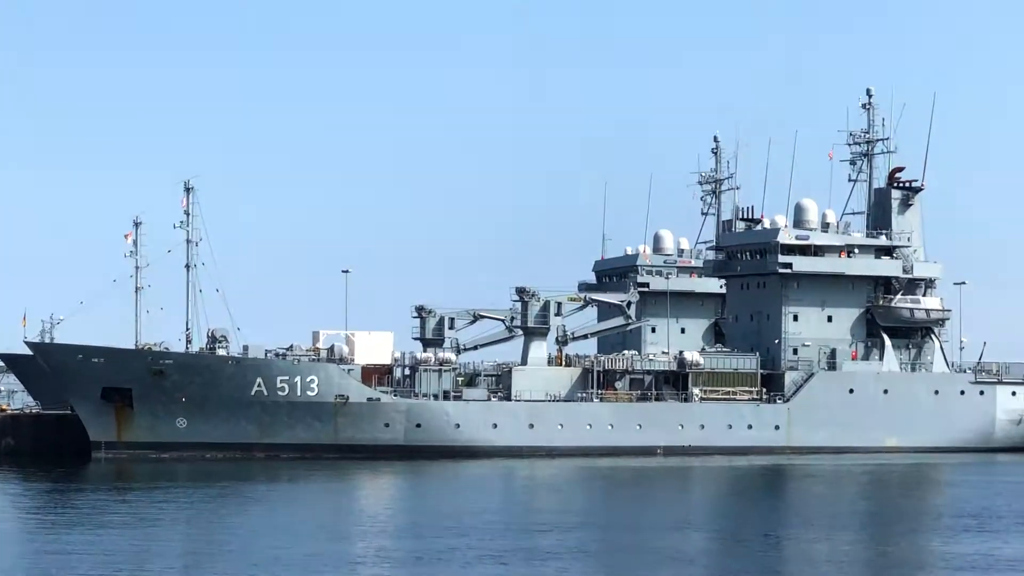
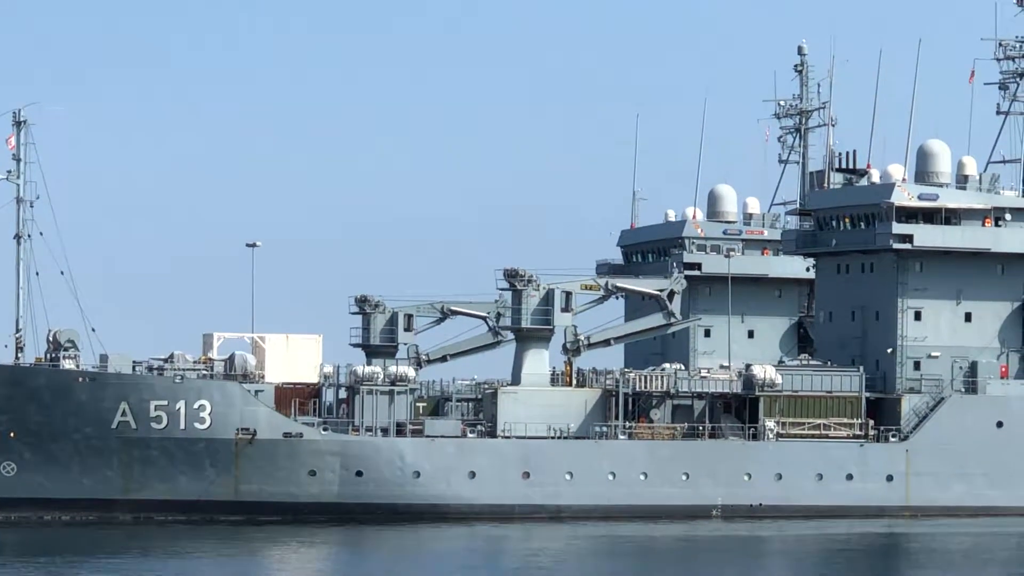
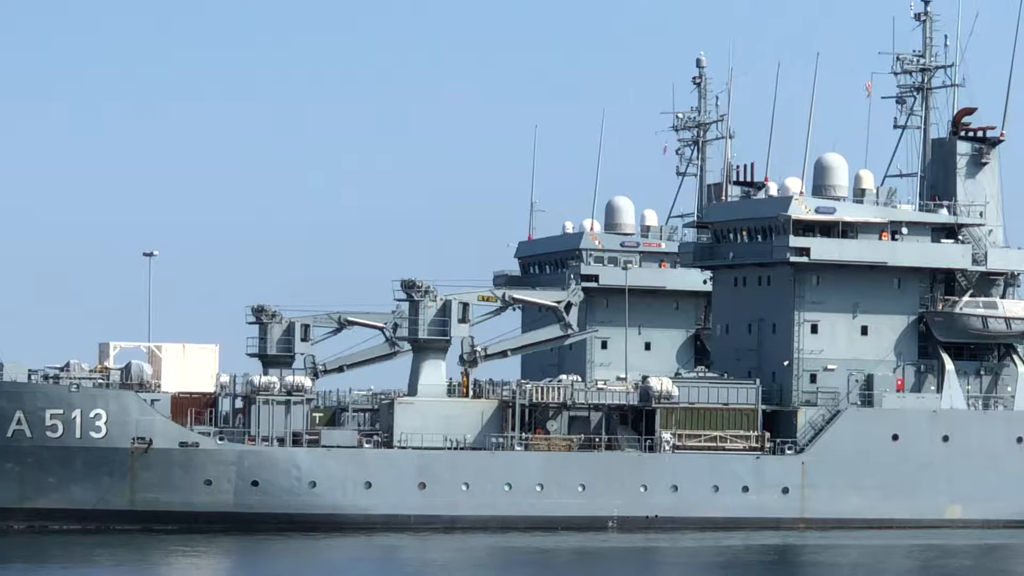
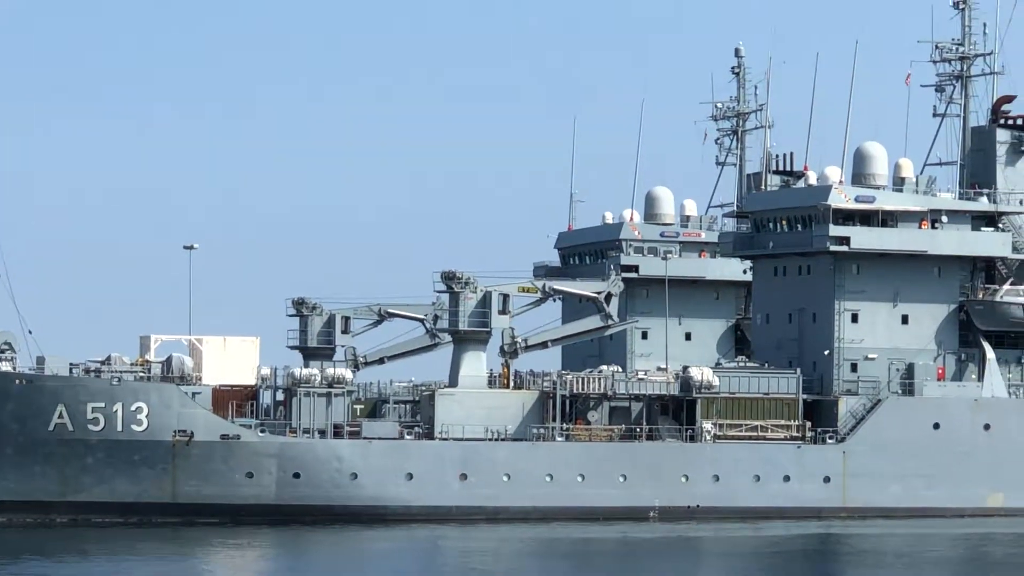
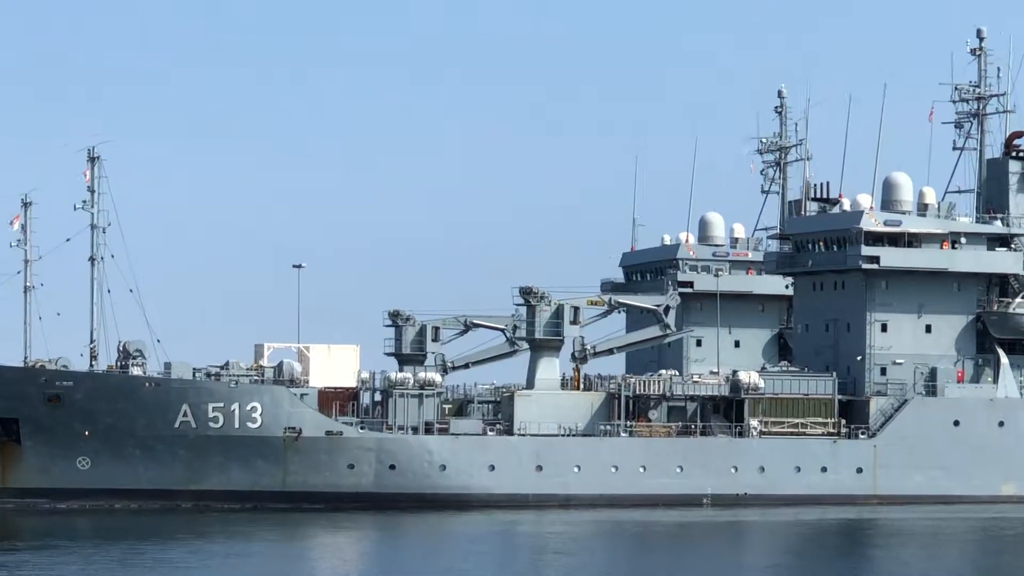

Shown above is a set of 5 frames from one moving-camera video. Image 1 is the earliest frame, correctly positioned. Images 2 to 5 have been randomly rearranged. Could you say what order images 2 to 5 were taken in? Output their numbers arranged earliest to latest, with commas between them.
5, 2, 4, 3
